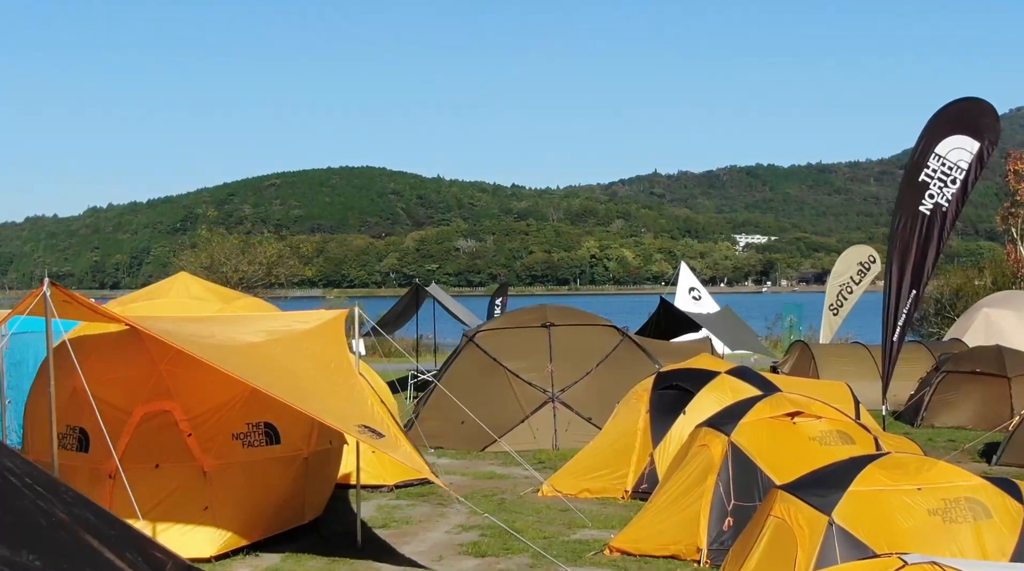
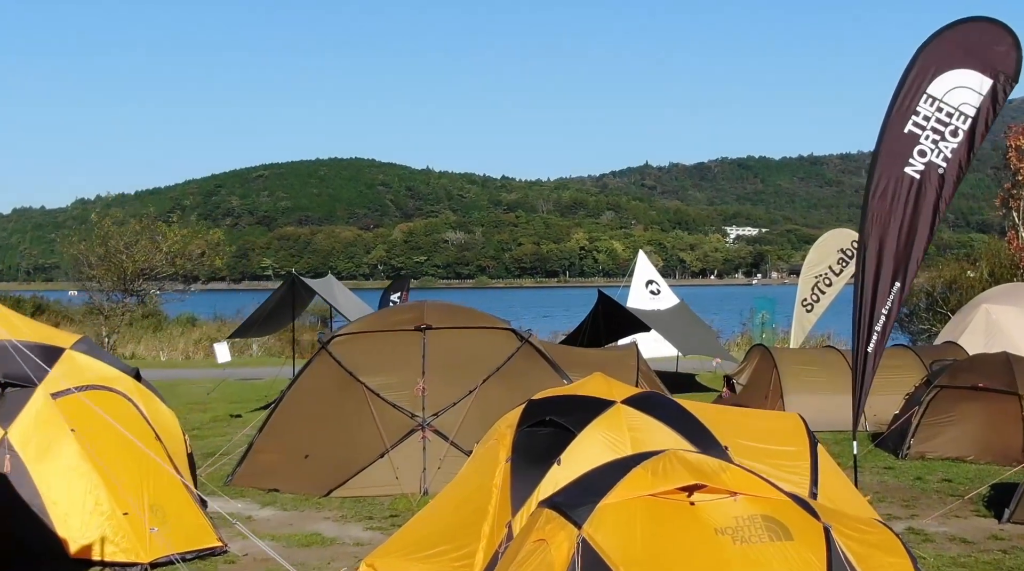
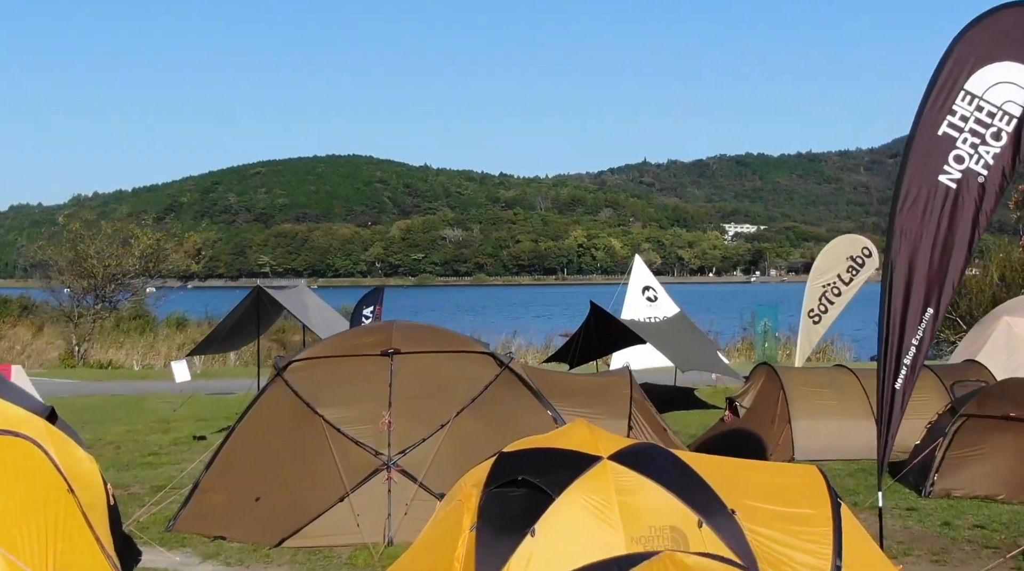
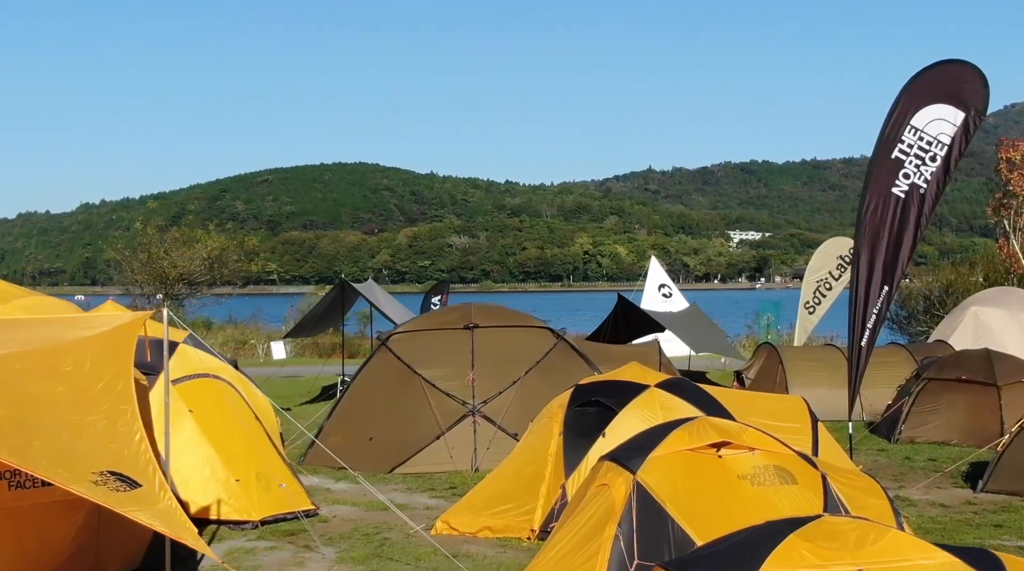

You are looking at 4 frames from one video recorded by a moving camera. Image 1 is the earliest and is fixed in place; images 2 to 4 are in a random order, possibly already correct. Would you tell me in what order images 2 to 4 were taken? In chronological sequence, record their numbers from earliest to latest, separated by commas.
4, 2, 3
